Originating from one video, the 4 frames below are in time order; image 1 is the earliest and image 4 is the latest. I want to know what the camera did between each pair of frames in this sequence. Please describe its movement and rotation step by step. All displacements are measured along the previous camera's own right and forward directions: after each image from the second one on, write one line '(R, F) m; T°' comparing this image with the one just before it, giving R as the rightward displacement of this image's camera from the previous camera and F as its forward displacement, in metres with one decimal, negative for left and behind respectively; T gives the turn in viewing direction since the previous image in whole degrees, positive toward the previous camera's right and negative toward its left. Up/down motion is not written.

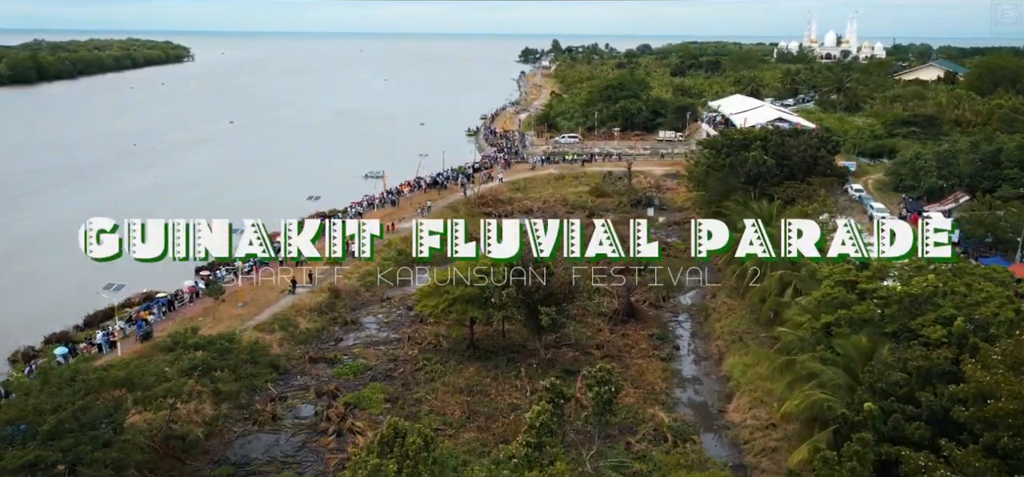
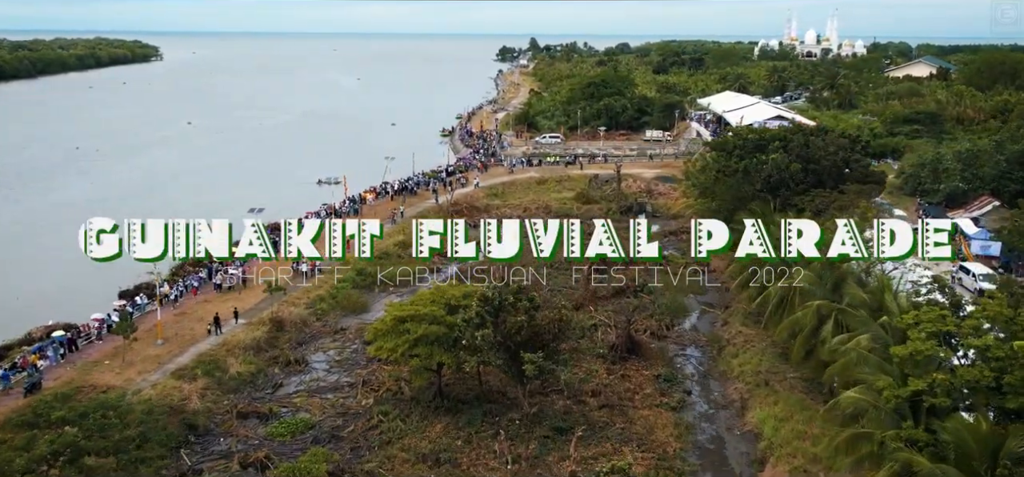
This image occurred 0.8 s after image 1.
(+0.1, +5.9) m; +1°
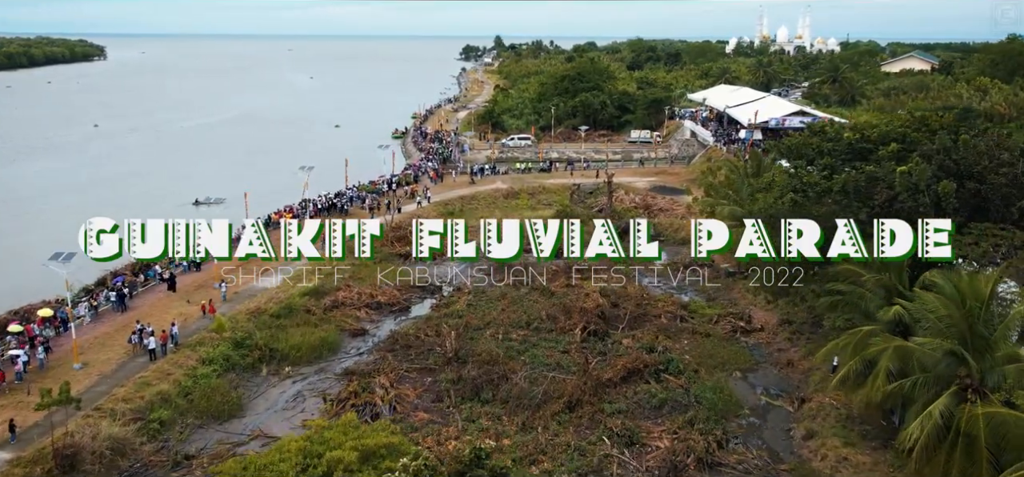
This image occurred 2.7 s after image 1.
(+0.3, +12.8) m; +2°
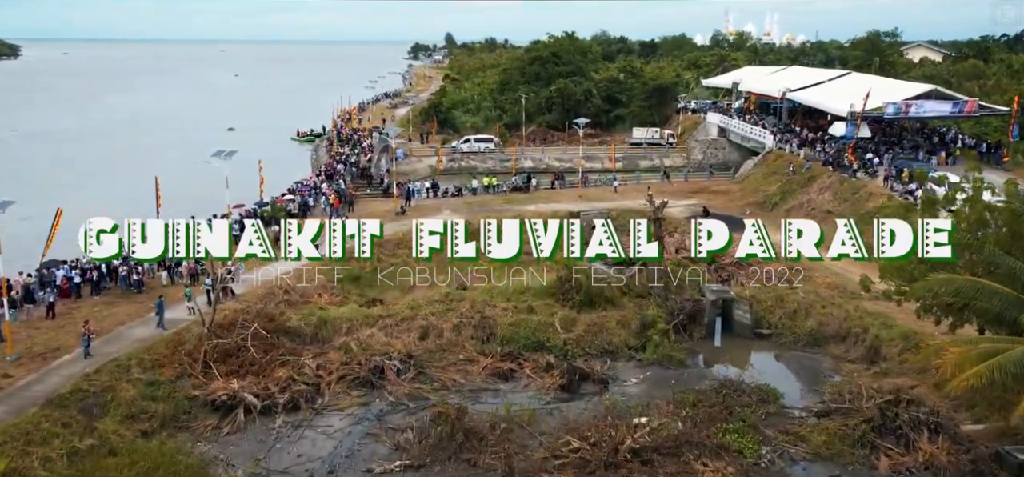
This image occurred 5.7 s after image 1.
(-0.1, +21.1) m; +3°
